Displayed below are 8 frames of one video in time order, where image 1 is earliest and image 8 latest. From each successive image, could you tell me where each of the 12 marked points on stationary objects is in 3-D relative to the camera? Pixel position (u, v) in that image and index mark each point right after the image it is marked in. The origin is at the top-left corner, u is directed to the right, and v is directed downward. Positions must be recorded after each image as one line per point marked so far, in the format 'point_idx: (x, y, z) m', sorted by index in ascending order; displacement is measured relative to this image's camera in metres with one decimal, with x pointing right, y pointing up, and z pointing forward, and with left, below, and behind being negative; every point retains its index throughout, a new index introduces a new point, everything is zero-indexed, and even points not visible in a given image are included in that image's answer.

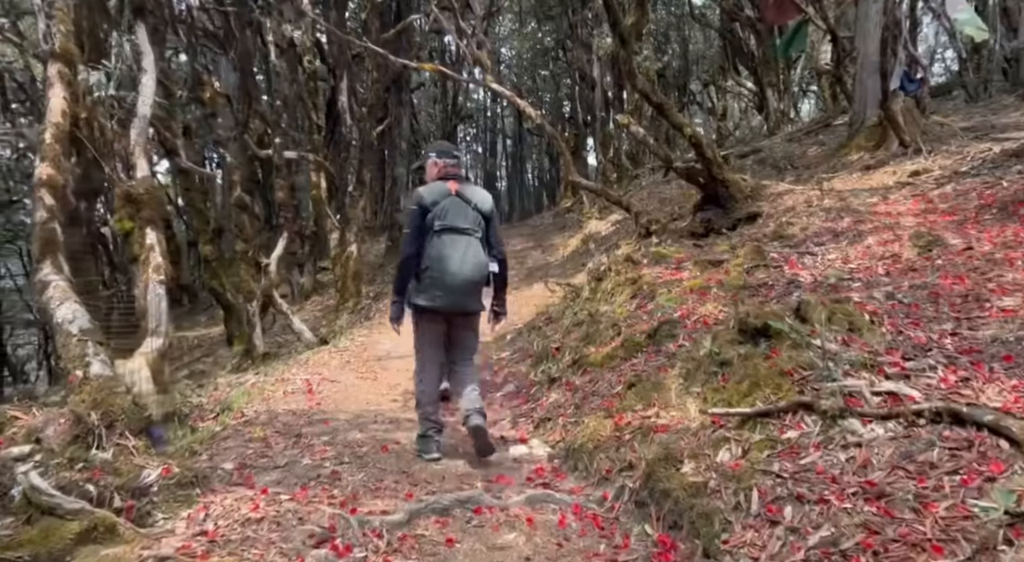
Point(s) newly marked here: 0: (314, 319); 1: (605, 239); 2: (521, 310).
0: (-4.0, -0.8, +15.2) m
1: (+1.8, +0.8, +14.8) m
2: (+0.1, -0.4, +10.7) m
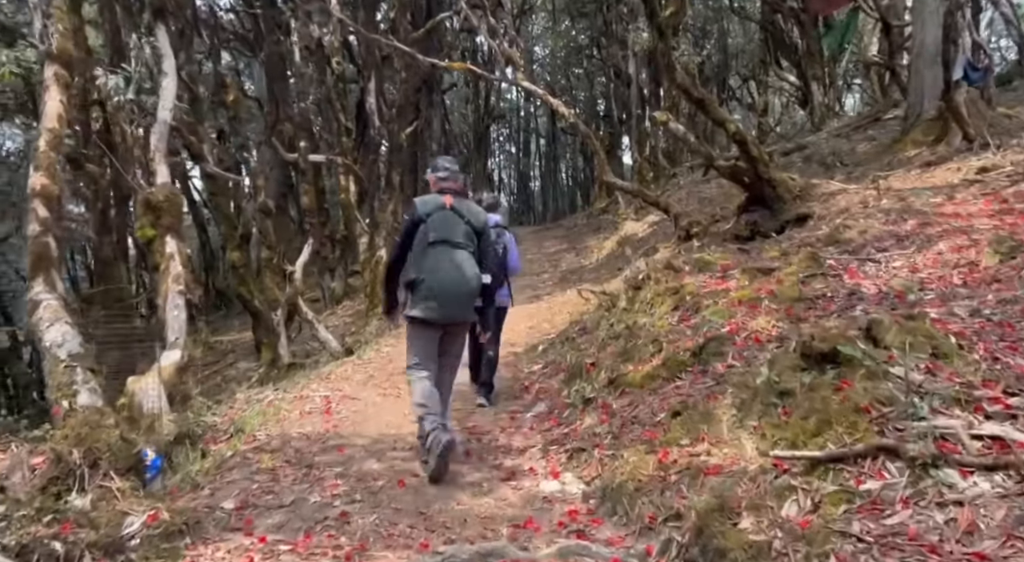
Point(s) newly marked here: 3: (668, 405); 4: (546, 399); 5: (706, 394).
0: (-3.3, -0.9, +14.9) m
1: (+2.5, +0.7, +14.3) m
2: (+0.6, -0.5, +10.2) m
3: (+0.9, -0.7, +4.5) m
4: (+0.3, -1.0, +6.4) m
5: (+1.1, -0.6, +4.2) m
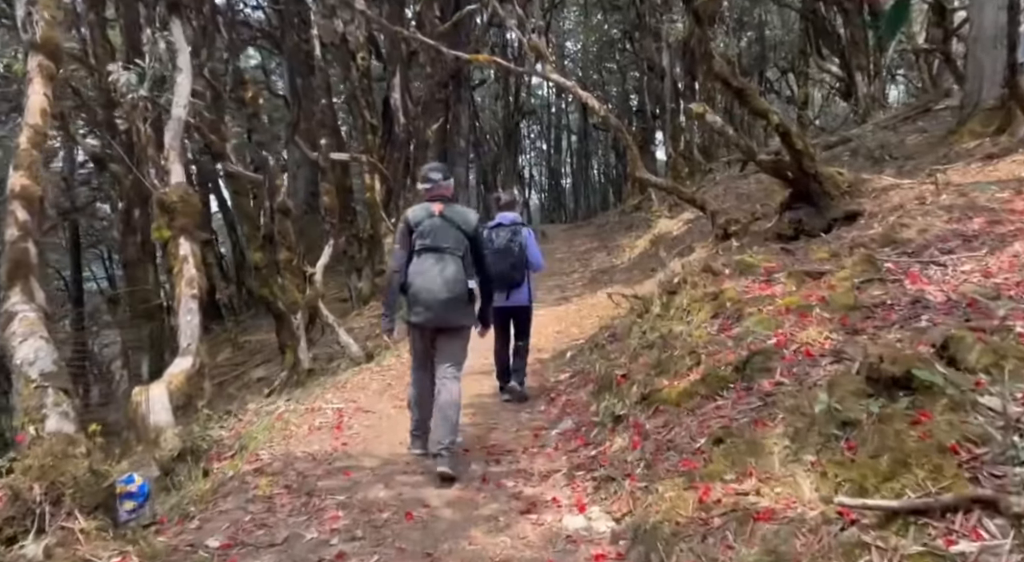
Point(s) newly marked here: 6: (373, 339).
0: (-2.7, -0.9, +14.6) m
1: (+3.0, +0.7, +13.7) m
2: (+0.9, -0.5, +9.8) m
3: (+1.0, -0.8, +4.0) m
4: (+0.5, -1.0, +6.0) m
5: (+1.2, -0.7, +3.7) m
6: (-2.3, -1.0, +12.8) m
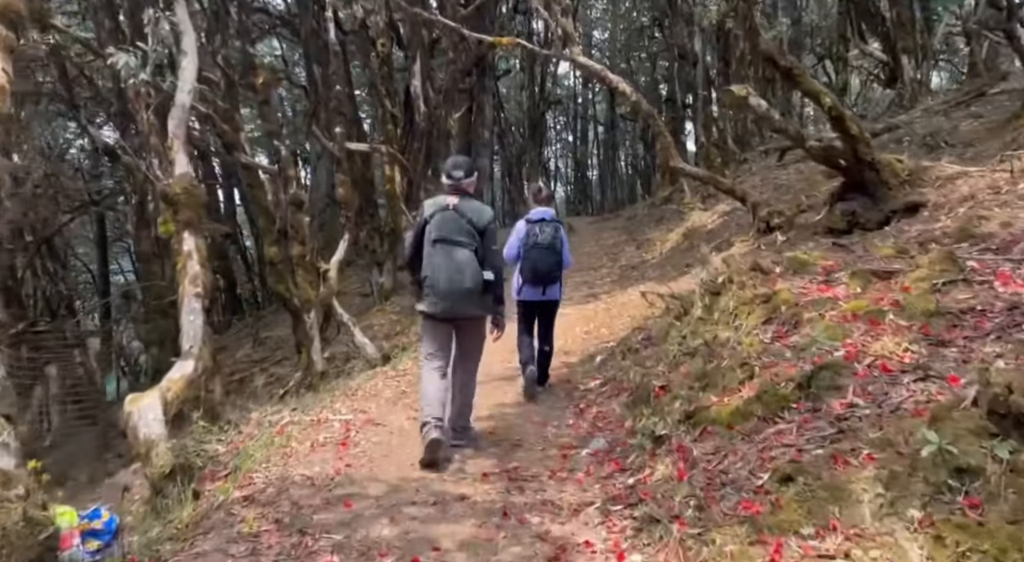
0: (-2.3, -0.8, +14.1) m
1: (+3.4, +0.8, +13.0) m
2: (+1.2, -0.5, +9.1) m
3: (+1.1, -0.8, +3.3) m
4: (+0.7, -1.0, +5.3) m
5: (+1.3, -0.7, +3.1) m
6: (-1.9, -1.0, +12.3) m
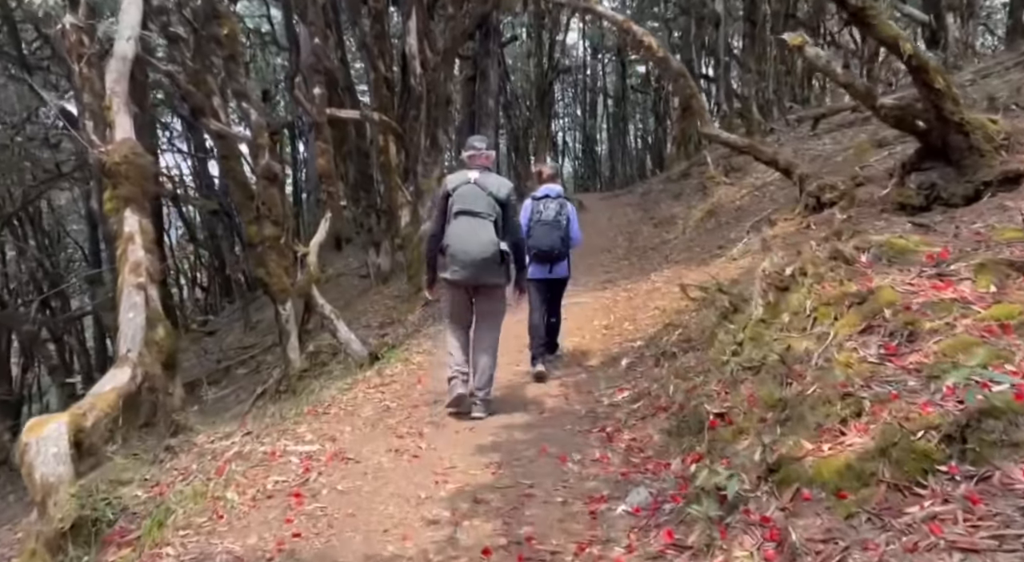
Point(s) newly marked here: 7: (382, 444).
0: (-2.2, -0.5, +12.8) m
1: (+3.6, +1.1, +11.6) m
2: (+1.3, -0.3, +7.8) m
3: (+1.2, -0.8, +2.0) m
4: (+0.7, -1.0, +4.1) m
5: (+1.3, -0.7, +1.8) m
6: (-1.8, -0.7, +11.0) m
7: (-0.8, -1.0, +4.6) m
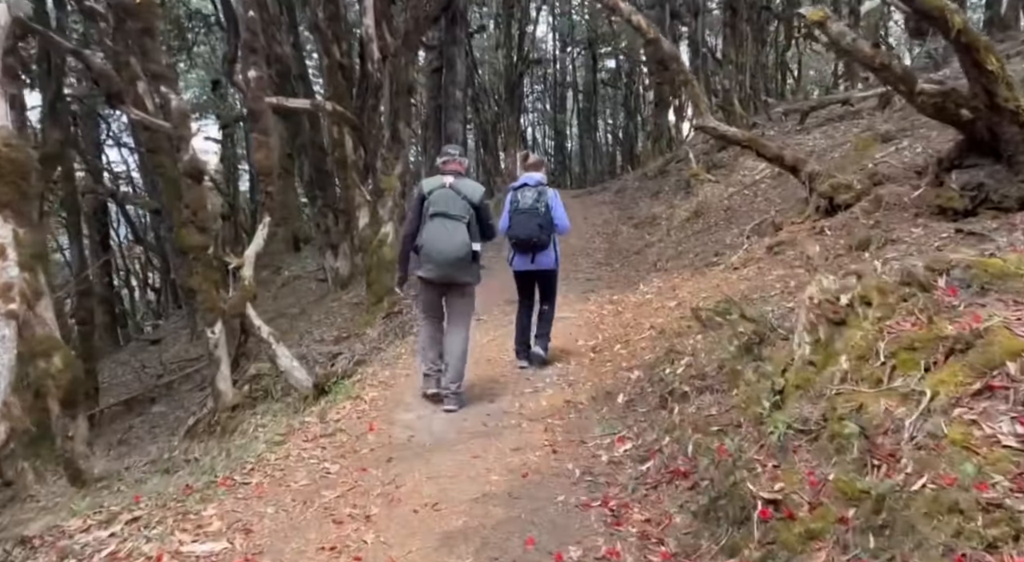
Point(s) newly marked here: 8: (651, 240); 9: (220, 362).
0: (-2.6, -0.6, +11.6) m
1: (+3.1, +1.0, +10.6) m
2: (+1.1, -0.5, +6.7) m
3: (+1.2, -1.0, +1.0) m
4: (+0.6, -1.2, +3.0) m
5: (+1.3, -0.9, +0.7) m
6: (-2.2, -0.9, +9.8) m
7: (-0.9, -1.1, +3.4) m
8: (+2.2, +0.7, +12.2) m
9: (-2.6, -0.7, +6.9) m
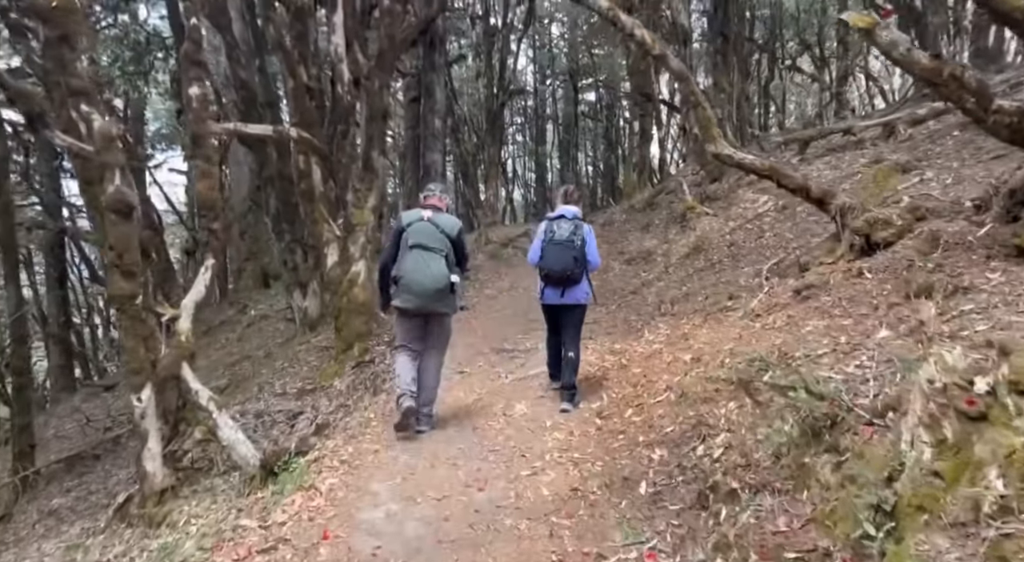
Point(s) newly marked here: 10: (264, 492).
0: (-2.8, -1.3, +10.4) m
1: (+2.9, +0.4, +9.6) m
2: (+1.0, -0.9, +5.7) m
3: (+1.3, -1.1, -0.1) m
4: (+0.7, -1.4, +1.8) m
5: (+1.4, -1.0, -0.4) m
6: (-2.4, -1.4, +8.6) m
7: (-0.9, -1.4, +2.2) m
8: (+2.0, 0.0, +11.2) m
9: (-2.7, -1.1, +5.7) m
10: (-1.6, -1.3, +4.8) m
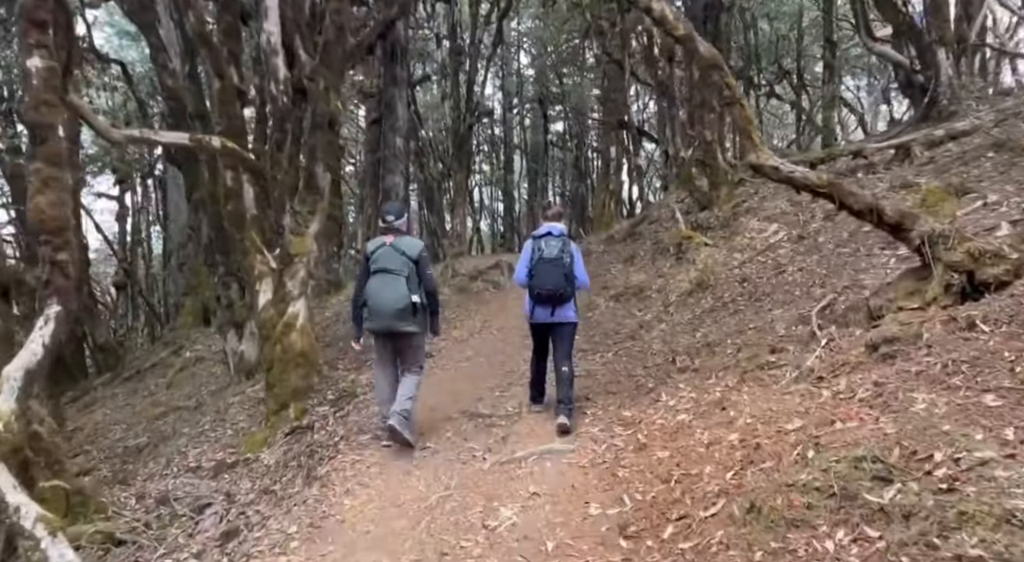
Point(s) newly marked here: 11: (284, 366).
0: (-3.1, -1.7, +8.4) m
1: (+2.7, -0.1, +8.0) m
2: (+0.9, -1.2, +3.9) m
3: (+1.5, -1.2, -1.9) m
4: (+0.8, -1.5, 0.0) m
5: (+1.6, -1.1, -2.1) m
6: (-2.6, -1.8, +6.7) m
7: (-0.8, -1.5, +0.4) m
8: (+1.7, -0.5, +9.5) m
9: (-2.8, -1.4, +3.7) m
10: (-1.6, -1.6, +2.9) m
11: (-2.4, -0.9, +8.1) m
